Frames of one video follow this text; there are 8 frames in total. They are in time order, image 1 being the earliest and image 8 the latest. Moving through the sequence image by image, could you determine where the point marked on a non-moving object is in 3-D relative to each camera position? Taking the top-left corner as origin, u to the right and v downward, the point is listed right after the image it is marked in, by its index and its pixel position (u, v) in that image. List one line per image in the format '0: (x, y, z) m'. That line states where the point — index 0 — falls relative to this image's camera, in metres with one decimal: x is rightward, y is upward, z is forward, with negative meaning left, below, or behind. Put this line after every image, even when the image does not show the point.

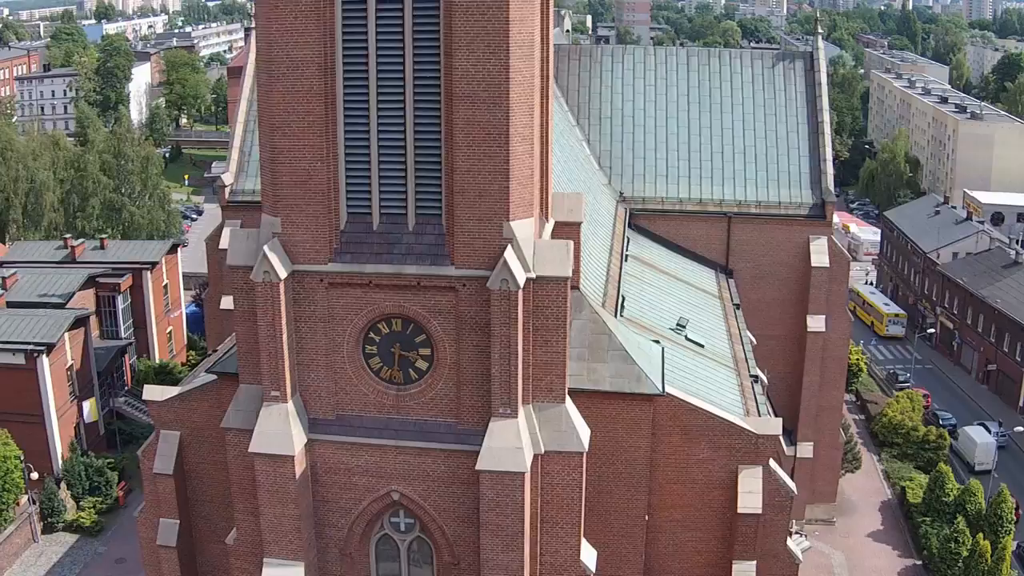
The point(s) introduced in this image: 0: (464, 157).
0: (-0.9, +2.6, +12.6) m
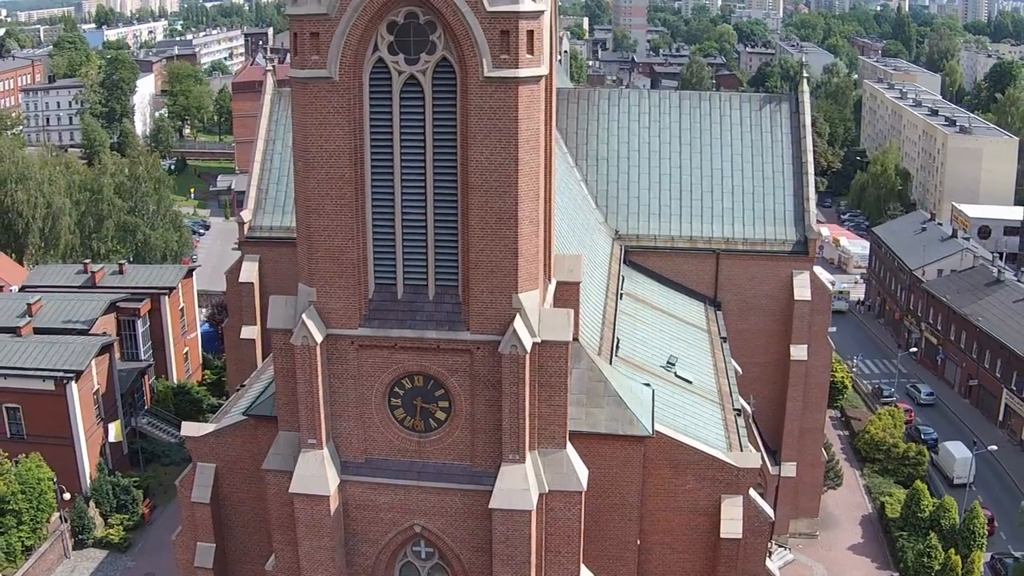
0: (-0.7, +1.1, +14.3) m
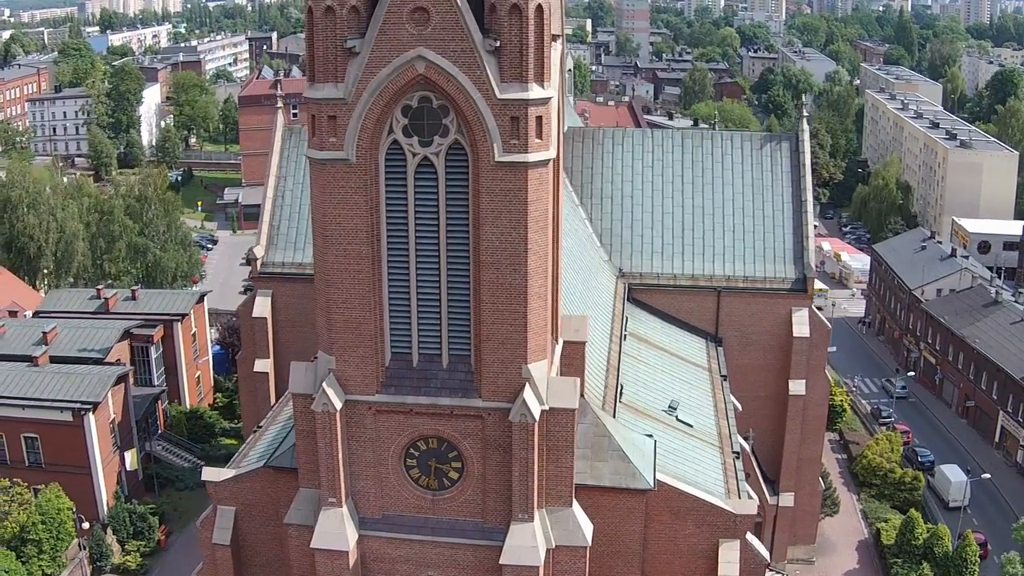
0: (-0.5, -0.6, +15.0) m
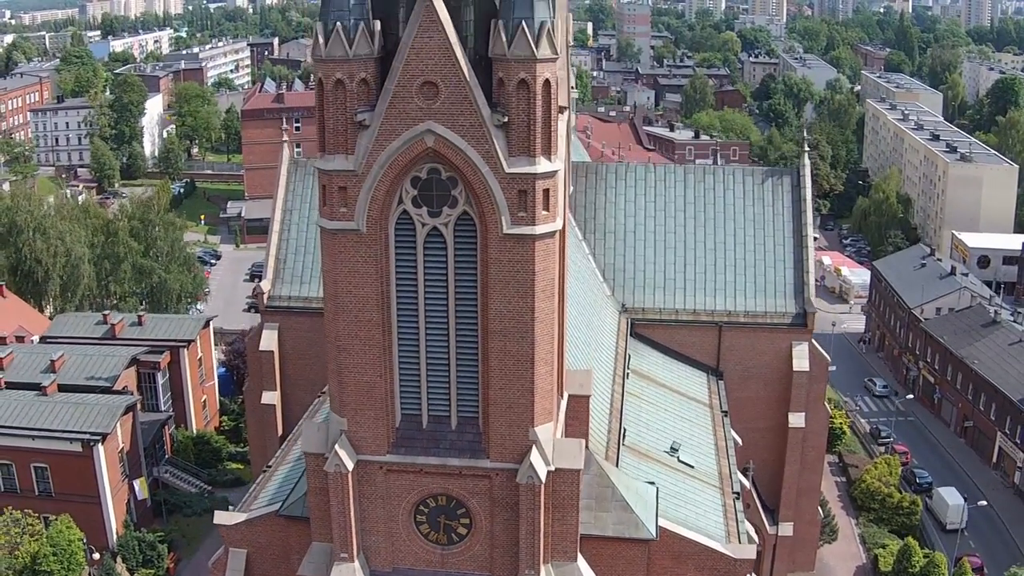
0: (-0.3, -2.2, +15.4) m
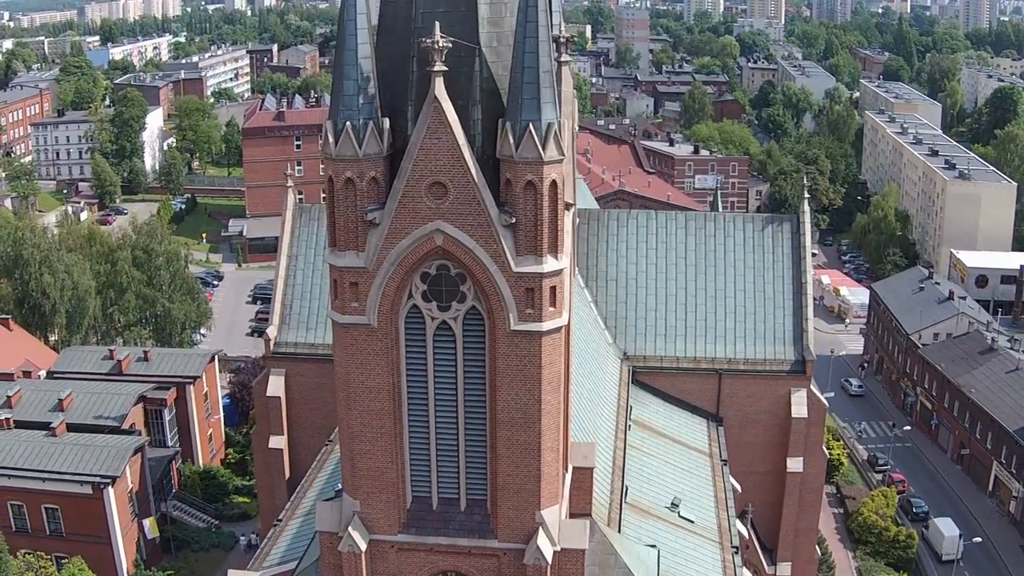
0: (-0.2, -4.5, +15.8) m
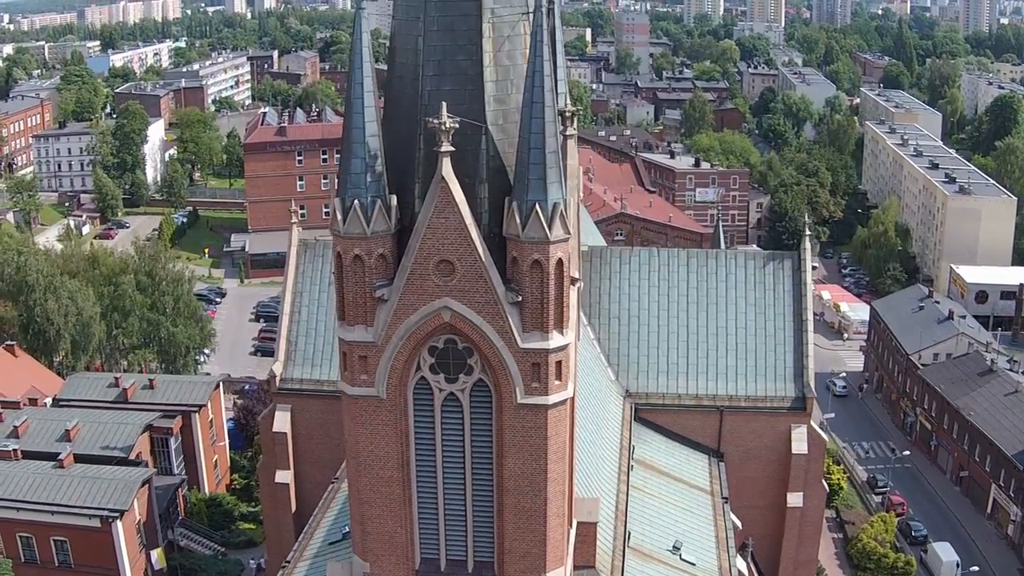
0: (0.0, -6.3, +16.1) m
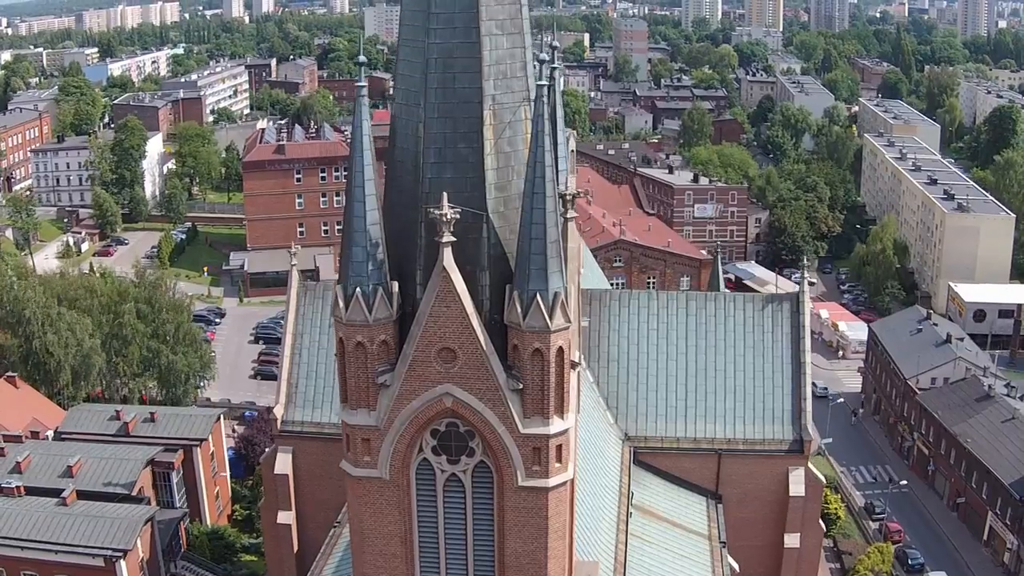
0: (0.0, -8.4, +16.4) m
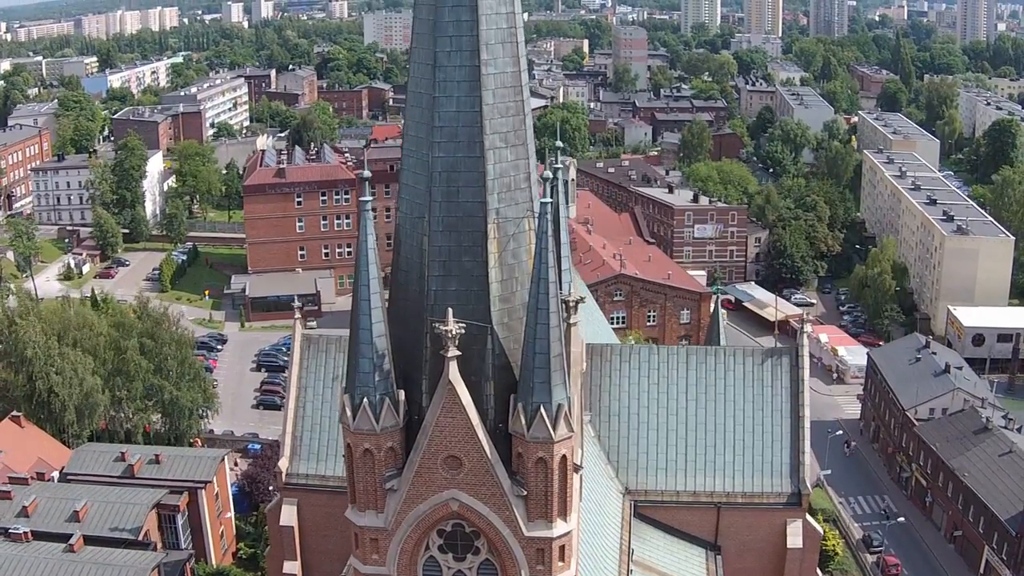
0: (+0.2, -11.1, +16.8) m
